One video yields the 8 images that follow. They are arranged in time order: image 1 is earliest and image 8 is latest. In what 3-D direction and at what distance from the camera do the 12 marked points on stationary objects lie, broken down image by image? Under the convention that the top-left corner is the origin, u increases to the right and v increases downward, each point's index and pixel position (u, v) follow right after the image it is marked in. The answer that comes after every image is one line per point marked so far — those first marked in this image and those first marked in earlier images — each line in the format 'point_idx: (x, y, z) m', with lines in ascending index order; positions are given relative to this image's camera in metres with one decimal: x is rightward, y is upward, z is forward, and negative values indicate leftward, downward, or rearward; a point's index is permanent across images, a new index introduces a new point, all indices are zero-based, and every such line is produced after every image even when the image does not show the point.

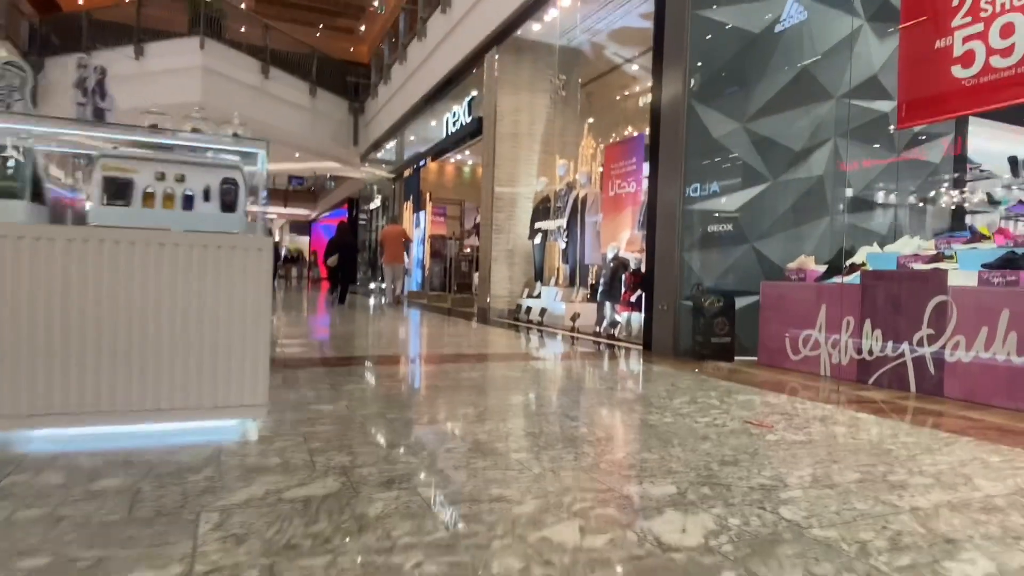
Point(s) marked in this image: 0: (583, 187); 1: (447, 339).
0: (+0.8, +1.2, +7.7) m
1: (-0.7, -0.5, +6.9) m
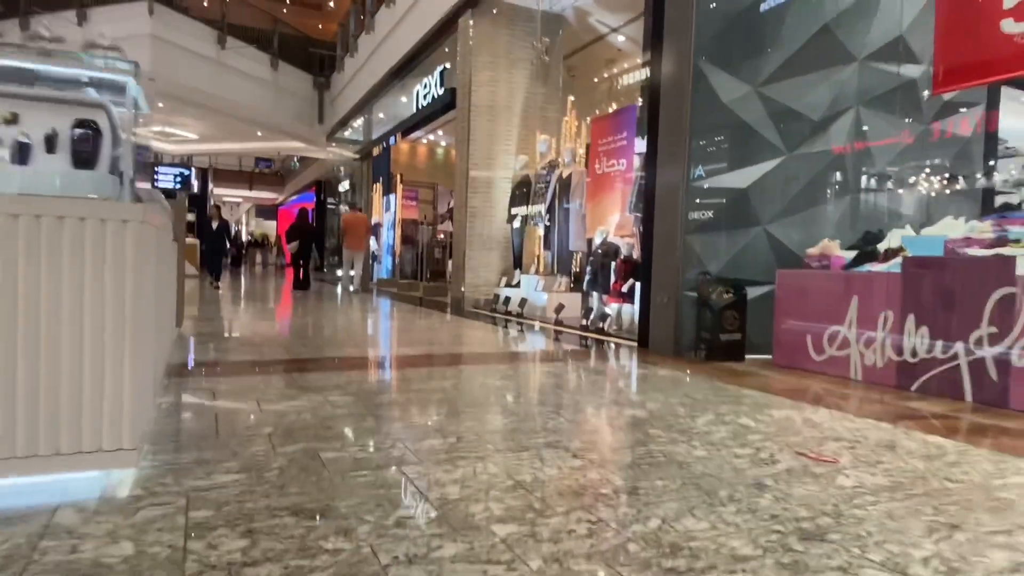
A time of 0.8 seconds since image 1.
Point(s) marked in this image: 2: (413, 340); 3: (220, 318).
0: (+0.6, +1.4, +7.0) m
1: (-0.9, -0.4, +6.2) m
2: (-0.9, -0.4, +5.5) m
3: (-3.3, -0.3, +7.2) m
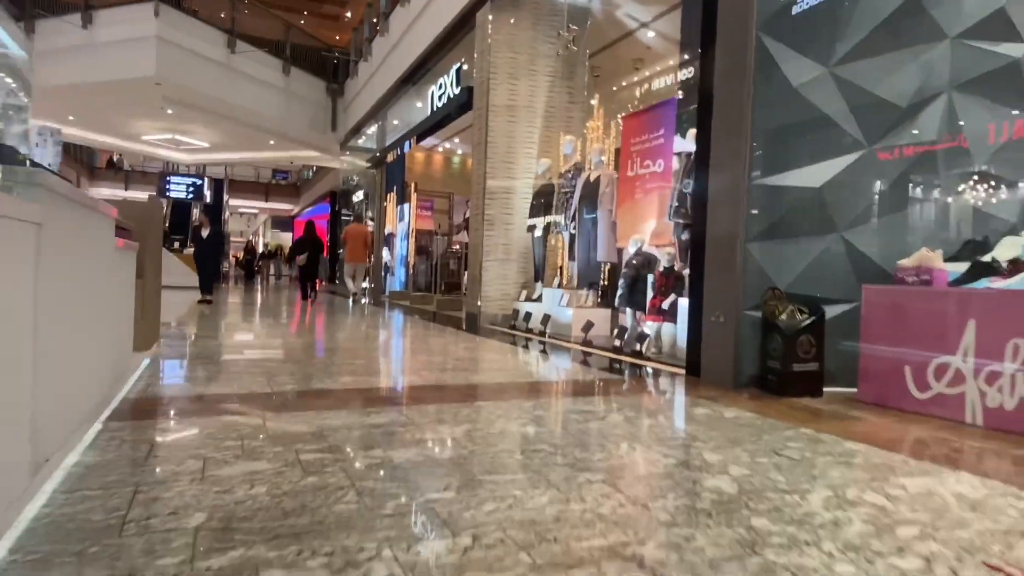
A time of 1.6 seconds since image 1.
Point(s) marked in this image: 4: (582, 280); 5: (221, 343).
0: (+0.8, +1.2, +6.3) m
1: (-0.7, -0.5, +5.5) m
2: (-0.7, -0.5, +4.8) m
3: (-3.1, -0.5, +6.5) m
4: (+0.7, +0.1, +6.3) m
5: (-2.6, -0.5, +5.6) m
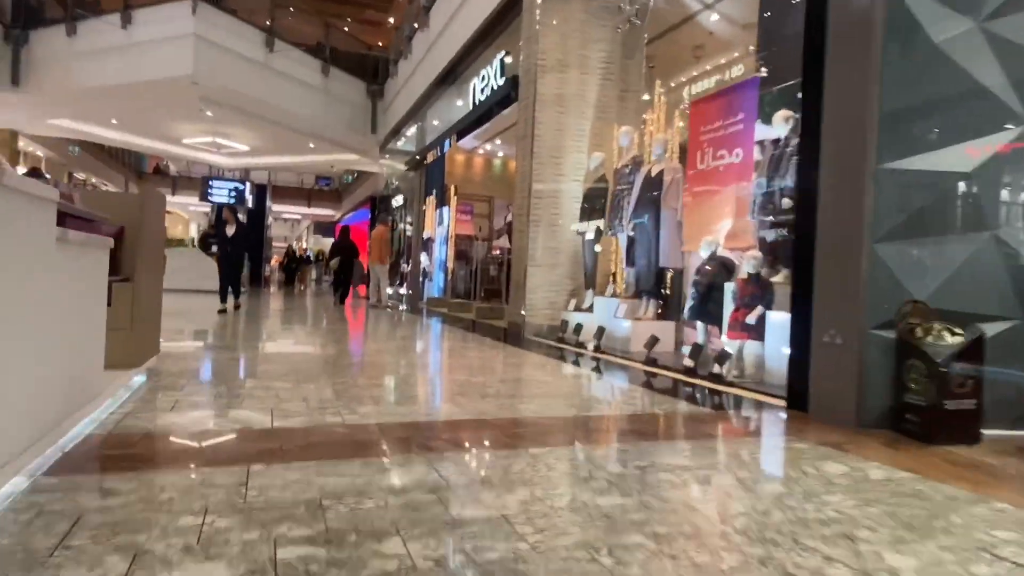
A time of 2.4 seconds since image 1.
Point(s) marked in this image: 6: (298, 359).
0: (+1.3, +1.1, +5.6) m
1: (-0.4, -0.6, +4.9) m
2: (-0.3, -0.6, +4.2) m
3: (-2.6, -0.5, +6.0) m
4: (+1.1, 0.0, +5.6) m
5: (-2.2, -0.5, +5.1) m
6: (-1.7, -0.5, +4.9) m
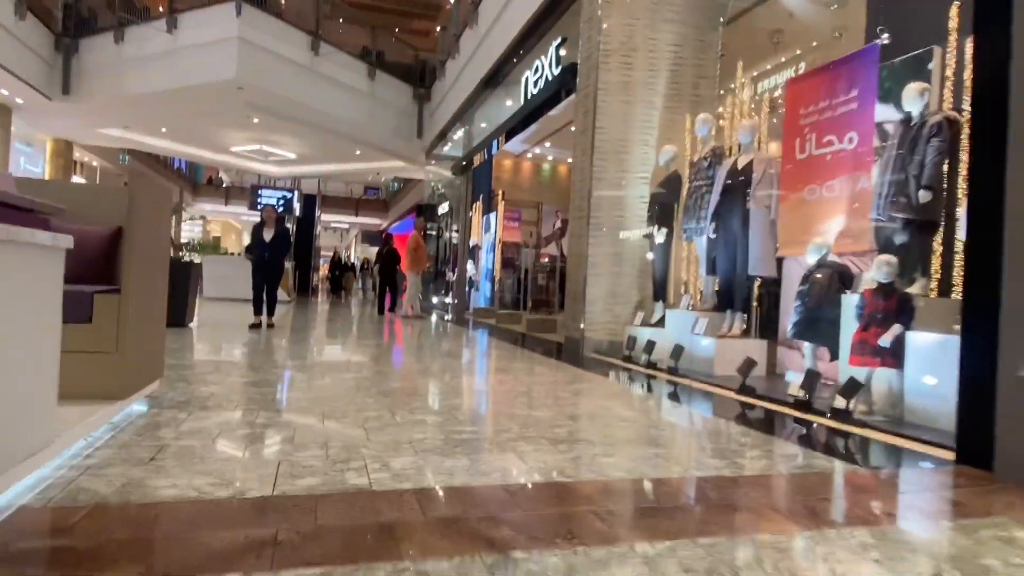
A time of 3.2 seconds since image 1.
0: (+1.7, +1.0, +4.8) m
1: (+0.1, -0.7, +4.2) m
2: (0.0, -0.6, +3.5) m
3: (-2.1, -0.6, +5.5) m
4: (+1.6, -0.1, +4.8) m
5: (-1.8, -0.6, +4.6) m
6: (-1.2, -0.6, +4.3) m
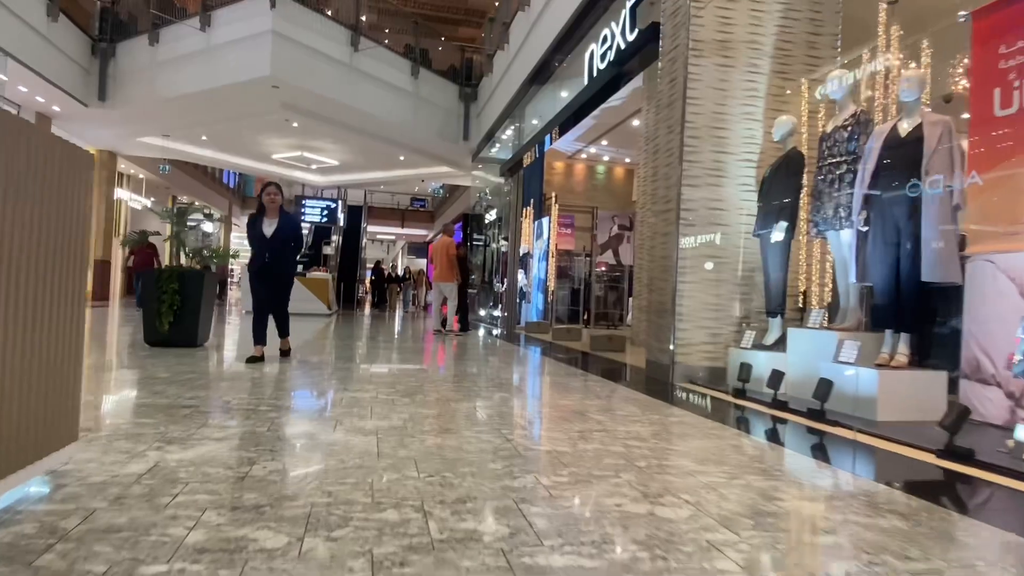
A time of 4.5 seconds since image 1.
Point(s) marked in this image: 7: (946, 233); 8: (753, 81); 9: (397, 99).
0: (+2.2, +1.0, +3.6) m
1: (+0.5, -0.7, +3.1) m
2: (+0.4, -0.7, +2.3) m
3: (-1.6, -0.7, +4.5) m
4: (+2.1, -0.2, +3.5) m
5: (-1.3, -0.7, +3.5) m
6: (-0.8, -0.7, +3.2) m
7: (+2.2, +0.2, +3.2) m
8: (+1.8, +1.5, +4.6) m
9: (-2.3, +3.7, +12.4) m
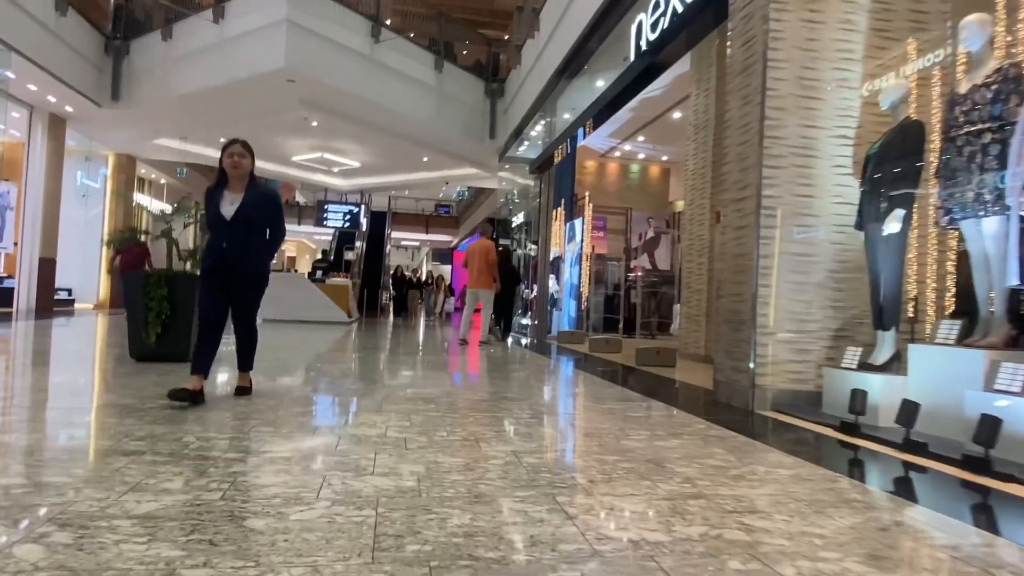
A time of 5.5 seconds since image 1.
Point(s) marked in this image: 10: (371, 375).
0: (+2.4, +0.9, +2.7) m
1: (+0.7, -0.8, +2.3) m
2: (+0.5, -0.7, +1.5) m
3: (-1.4, -0.8, +3.8) m
4: (+2.3, -0.2, +2.7) m
5: (-1.1, -0.7, +2.8) m
6: (-0.6, -0.7, +2.5) m
7: (+2.4, +0.2, +2.4) m
8: (+2.0, +1.5, +3.8) m
9: (-1.7, +3.6, +11.7) m
10: (-1.4, -0.8, +5.9) m
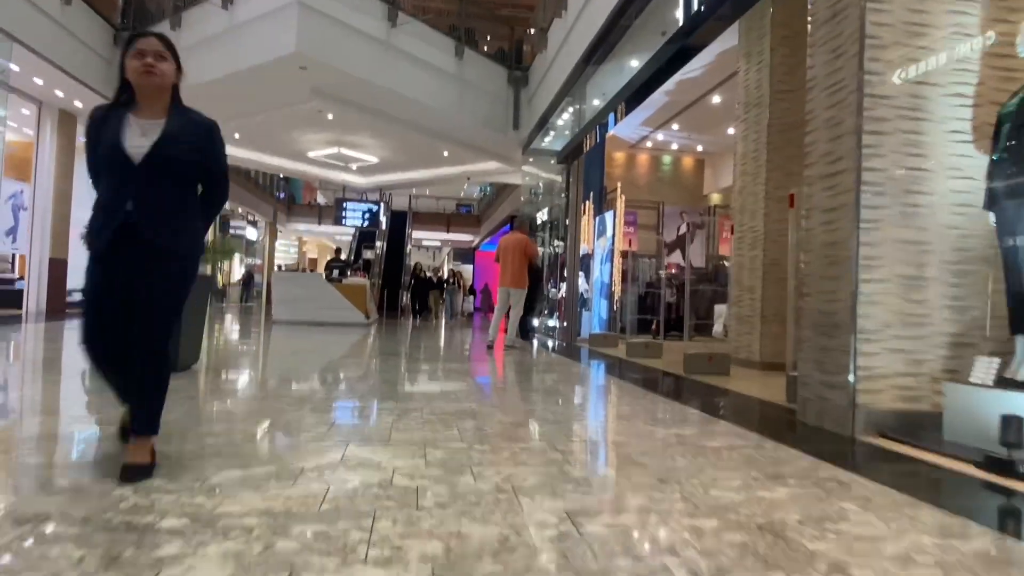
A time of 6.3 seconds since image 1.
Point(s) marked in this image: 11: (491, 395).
0: (+2.5, +1.0, +2.0) m
1: (+0.8, -0.7, +1.6) m
2: (+0.6, -0.7, +0.9) m
3: (-1.2, -0.8, +3.2) m
4: (+2.4, -0.1, +1.9) m
5: (-1.0, -0.7, +2.2) m
6: (-0.5, -0.7, +1.8) m
7: (+2.5, +0.3, +1.6) m
8: (+2.2, +1.5, +3.0) m
9: (-1.3, +3.6, +11.1) m
10: (-1.1, -0.8, +5.3) m
11: (-0.2, -0.9, +4.6) m
